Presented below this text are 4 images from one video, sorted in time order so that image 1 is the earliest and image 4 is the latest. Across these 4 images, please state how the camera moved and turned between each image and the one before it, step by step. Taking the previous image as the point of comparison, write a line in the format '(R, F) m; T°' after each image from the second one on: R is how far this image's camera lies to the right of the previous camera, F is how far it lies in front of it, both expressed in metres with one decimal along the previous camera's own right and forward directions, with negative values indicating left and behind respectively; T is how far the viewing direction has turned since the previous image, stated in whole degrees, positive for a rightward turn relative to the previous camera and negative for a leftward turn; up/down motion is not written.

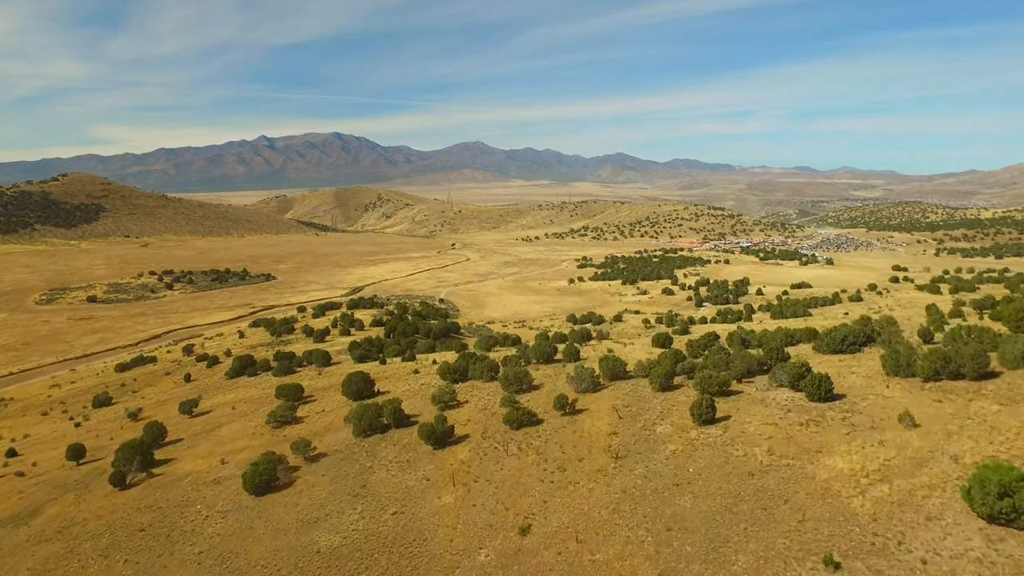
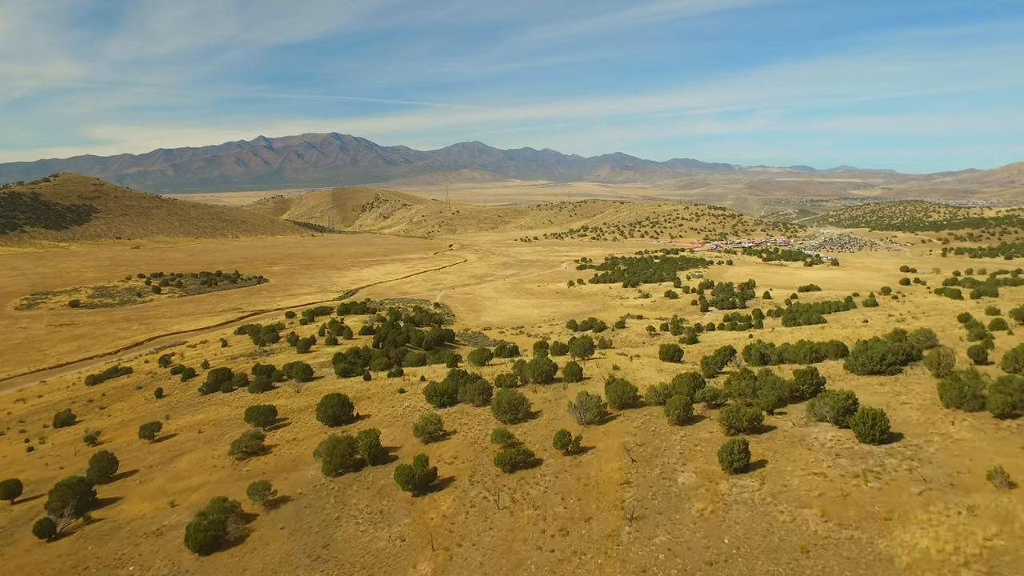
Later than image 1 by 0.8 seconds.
(+0.2, +2.5) m; 0°
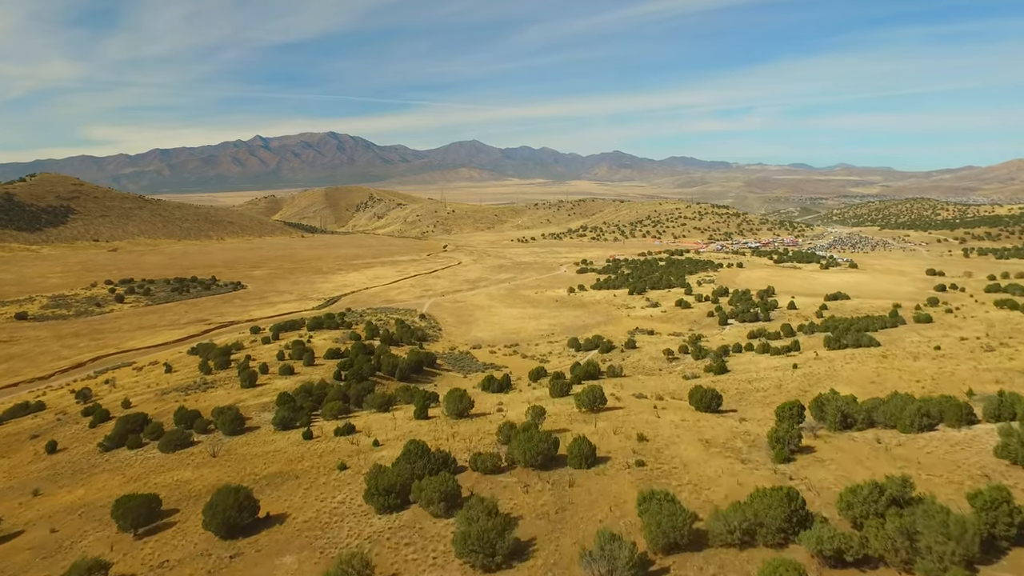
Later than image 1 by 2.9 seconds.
(+0.4, +7.0) m; 0°
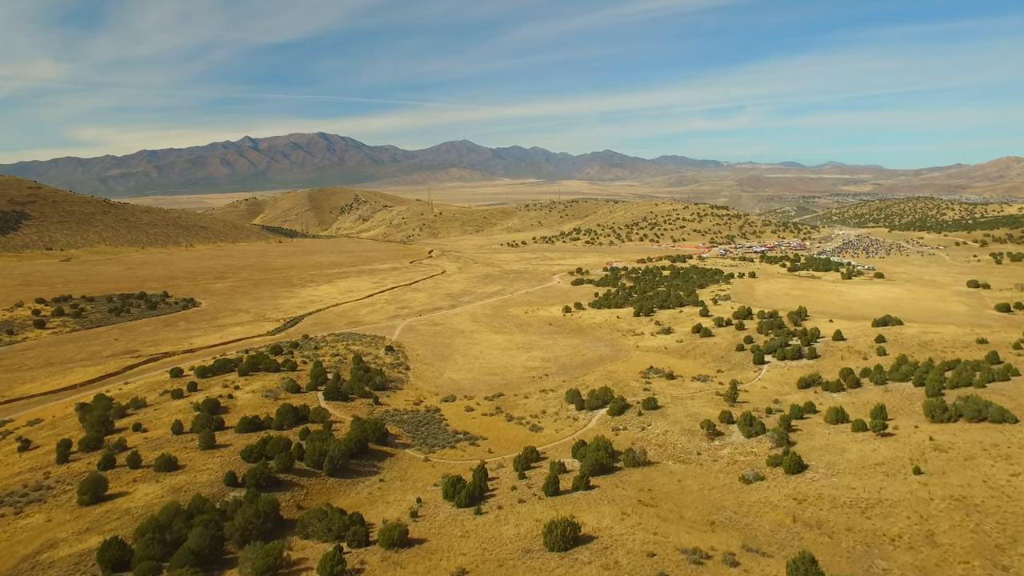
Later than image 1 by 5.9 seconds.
(+0.6, +10.6) m; +1°
